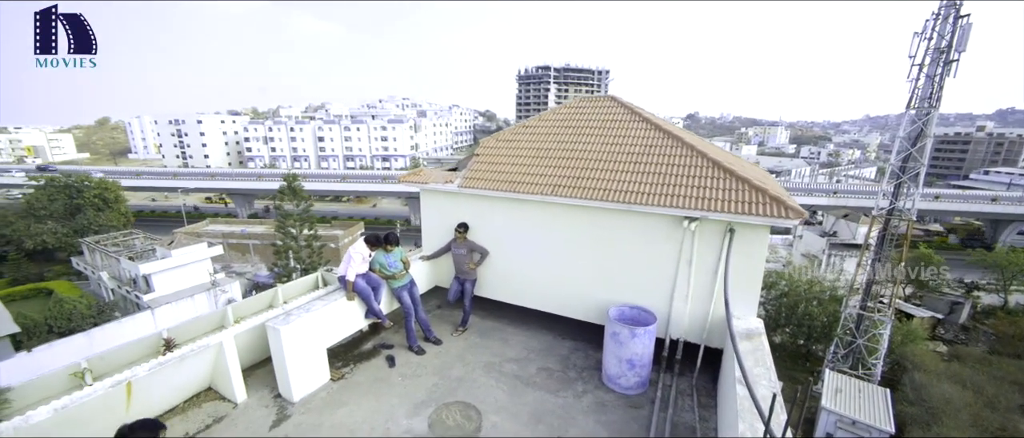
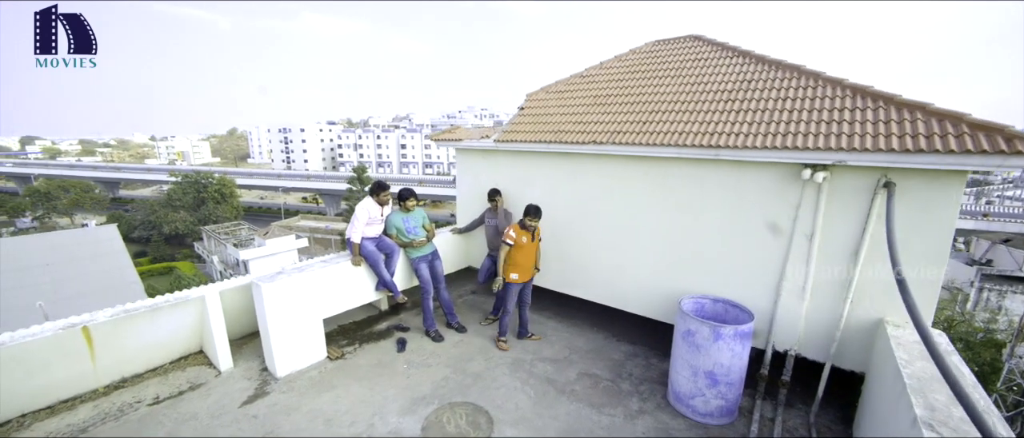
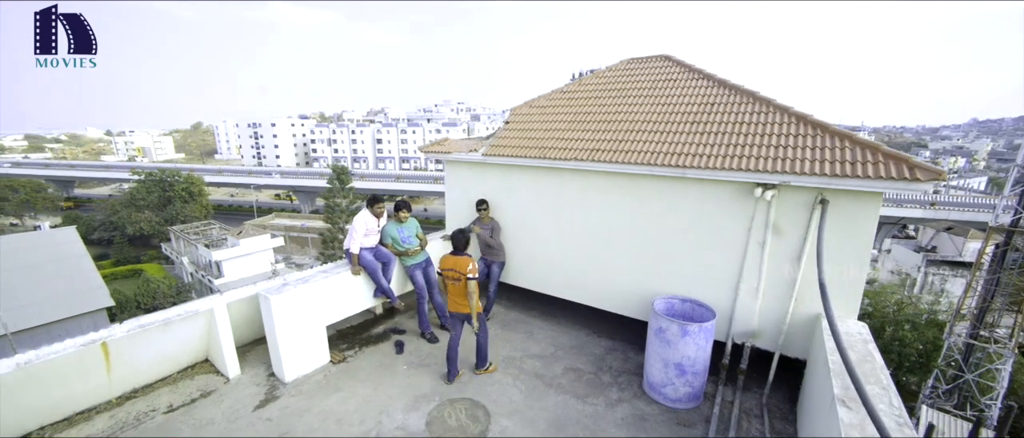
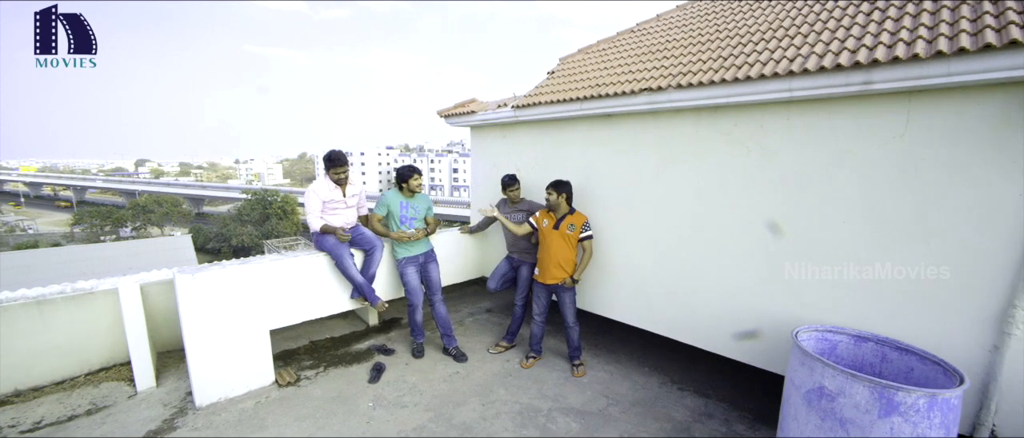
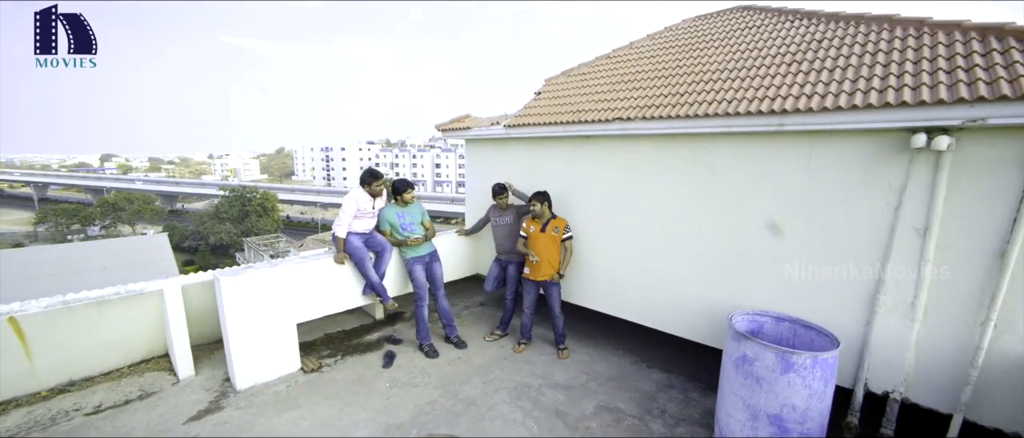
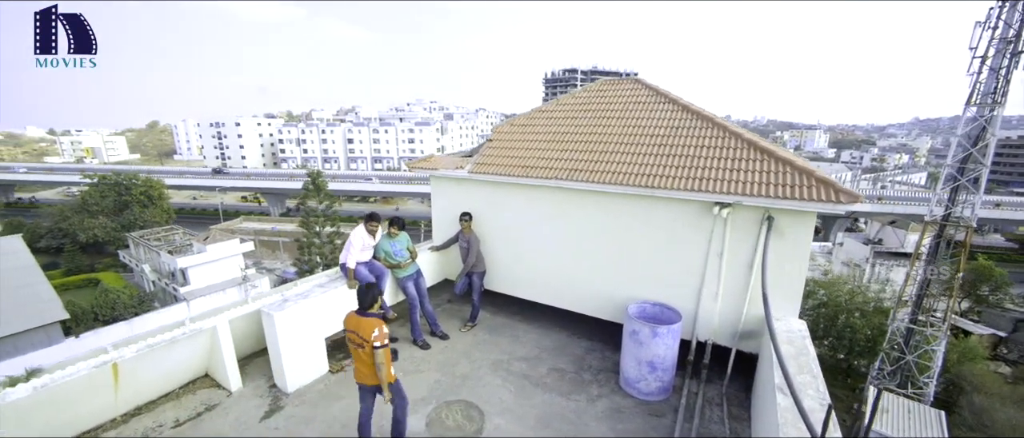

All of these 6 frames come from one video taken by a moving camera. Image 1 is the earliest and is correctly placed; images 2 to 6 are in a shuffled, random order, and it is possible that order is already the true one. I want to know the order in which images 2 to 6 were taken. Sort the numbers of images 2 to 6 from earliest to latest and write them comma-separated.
6, 3, 2, 5, 4
